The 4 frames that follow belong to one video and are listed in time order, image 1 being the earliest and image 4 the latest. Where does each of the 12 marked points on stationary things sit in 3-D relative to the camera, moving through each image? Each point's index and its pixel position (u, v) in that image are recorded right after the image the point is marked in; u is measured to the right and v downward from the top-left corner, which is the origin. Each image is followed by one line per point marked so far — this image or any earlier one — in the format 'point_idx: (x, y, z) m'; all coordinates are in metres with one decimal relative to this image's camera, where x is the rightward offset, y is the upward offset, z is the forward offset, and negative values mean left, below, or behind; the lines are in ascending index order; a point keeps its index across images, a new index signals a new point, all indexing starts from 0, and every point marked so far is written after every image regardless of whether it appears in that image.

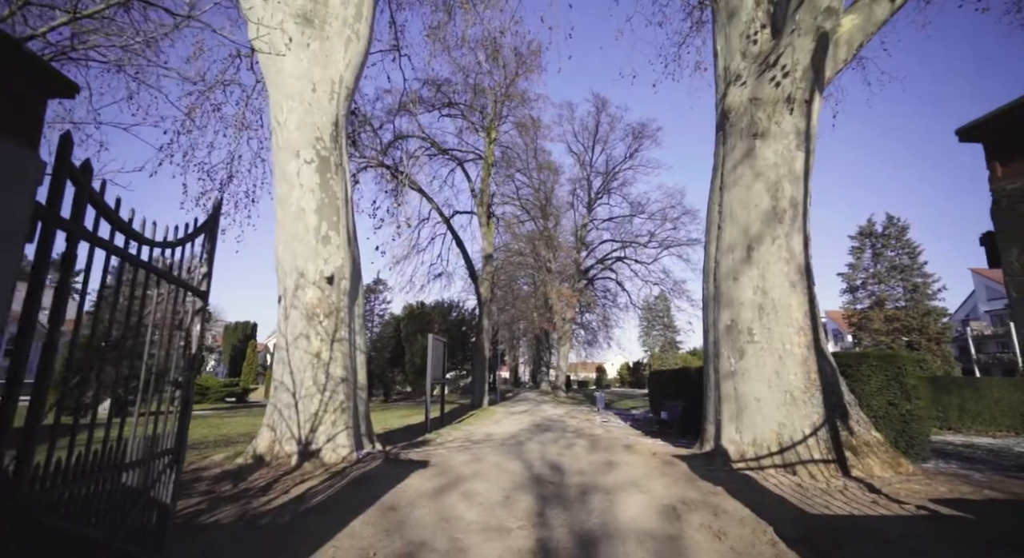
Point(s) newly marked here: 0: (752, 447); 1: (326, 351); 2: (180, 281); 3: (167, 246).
0: (+3.1, -2.1, +6.4) m
1: (-2.5, -1.0, +6.9) m
2: (-2.1, 0.0, +3.2) m
3: (-2.1, +0.2, +3.0) m
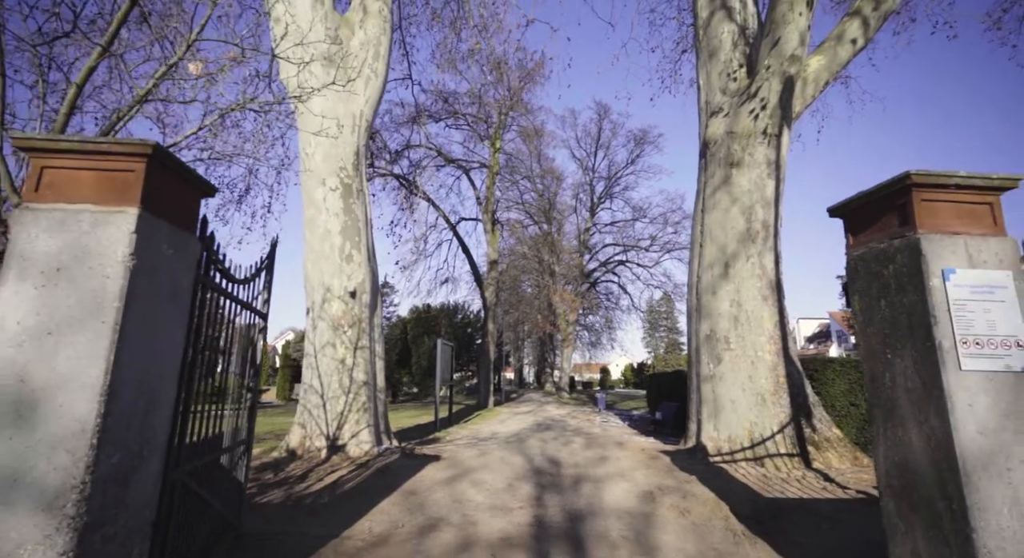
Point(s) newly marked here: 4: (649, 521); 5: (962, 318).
0: (+3.1, -2.3, +7.2) m
1: (-2.5, -1.2, +7.8) m
2: (-2.1, -0.2, +4.1) m
3: (-2.1, 0.0, +3.9) m
4: (+1.3, -2.2, +4.6) m
5: (+2.0, -0.2, +2.3) m
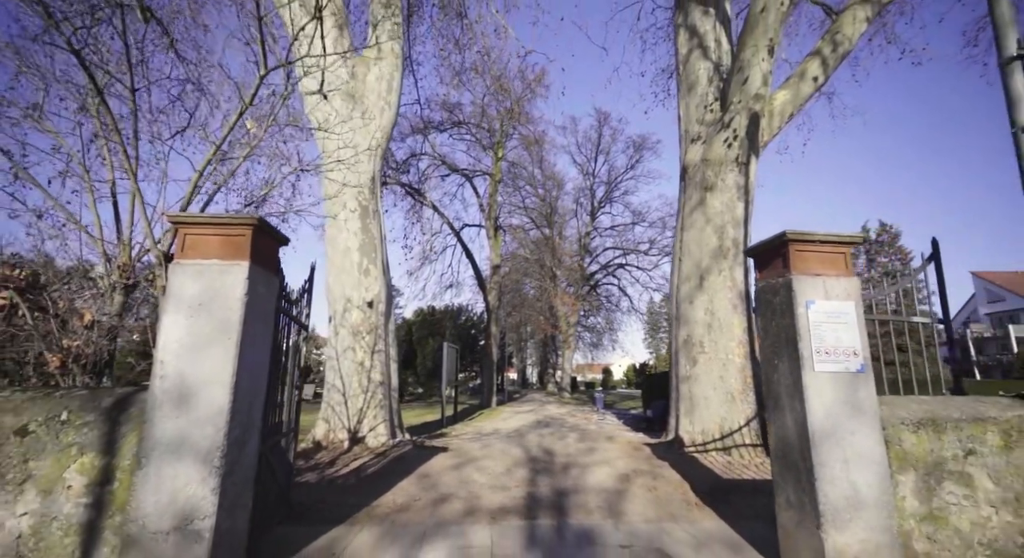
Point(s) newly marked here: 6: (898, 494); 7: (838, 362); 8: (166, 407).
0: (+3.1, -2.5, +8.2) m
1: (-2.5, -1.4, +8.8) m
2: (-2.2, -0.4, +5.1) m
3: (-2.1, -0.2, +4.9) m
4: (+1.2, -2.4, +5.6) m
5: (+2.0, -0.3, +3.3) m
6: (+2.4, -1.3, +3.1) m
7: (+2.1, -0.5, +3.2) m
8: (-2.0, -0.8, +2.9) m
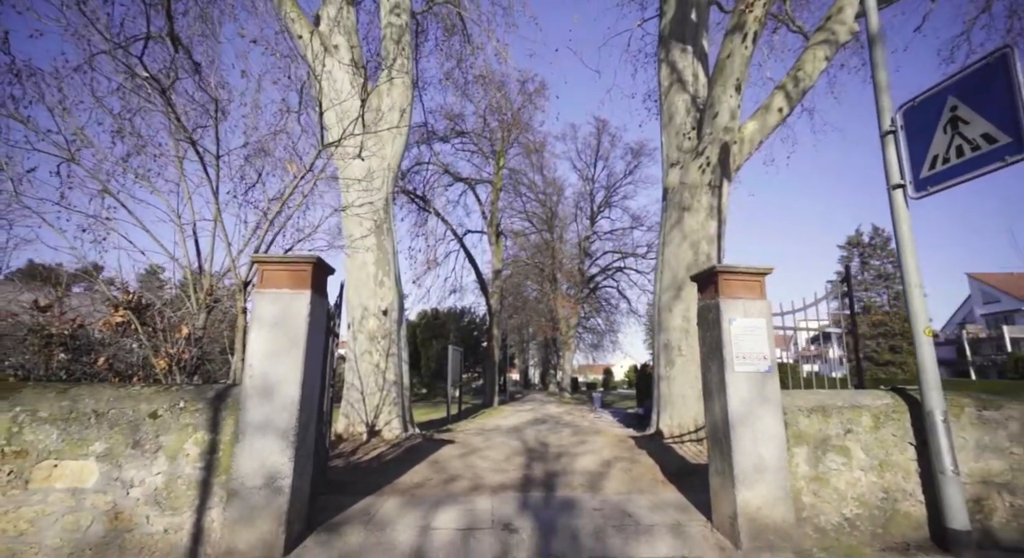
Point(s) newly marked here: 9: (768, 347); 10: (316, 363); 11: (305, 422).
0: (+3.1, -2.7, +9.3) m
1: (-2.5, -1.6, +9.9) m
2: (-2.2, -0.6, +6.2) m
3: (-2.2, -0.4, +6.0) m
4: (+1.2, -2.6, +6.7) m
5: (+1.9, -0.5, +4.4) m
6: (+2.3, -1.5, +4.2) m
7: (+2.1, -0.7, +4.3) m
8: (-2.1, -1.0, +4.0) m
9: (+2.2, -0.6, +4.4) m
10: (-1.7, -0.7, +4.5) m
11: (-1.7, -1.2, +4.3) m
